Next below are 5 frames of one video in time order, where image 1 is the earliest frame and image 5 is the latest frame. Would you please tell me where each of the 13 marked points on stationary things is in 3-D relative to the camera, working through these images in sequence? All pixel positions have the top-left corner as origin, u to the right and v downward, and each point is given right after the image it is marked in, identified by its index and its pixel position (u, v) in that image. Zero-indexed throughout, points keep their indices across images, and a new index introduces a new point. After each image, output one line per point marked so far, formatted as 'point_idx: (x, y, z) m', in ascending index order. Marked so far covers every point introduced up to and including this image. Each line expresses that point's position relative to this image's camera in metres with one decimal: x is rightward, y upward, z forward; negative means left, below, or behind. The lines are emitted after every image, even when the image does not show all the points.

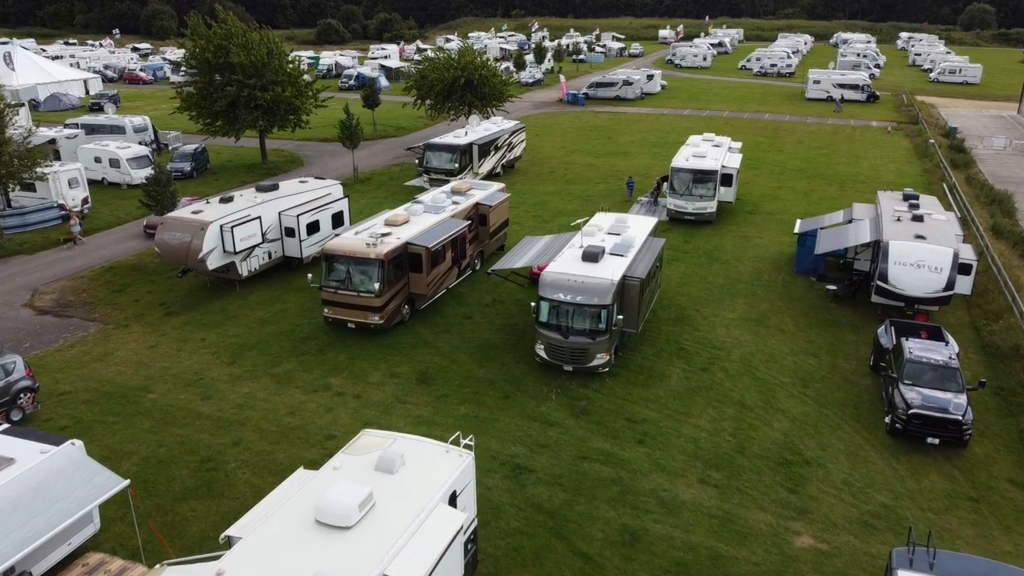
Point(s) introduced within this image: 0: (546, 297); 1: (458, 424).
0: (+0.5, -0.1, +14.0) m
1: (-0.7, -1.7, +12.7) m
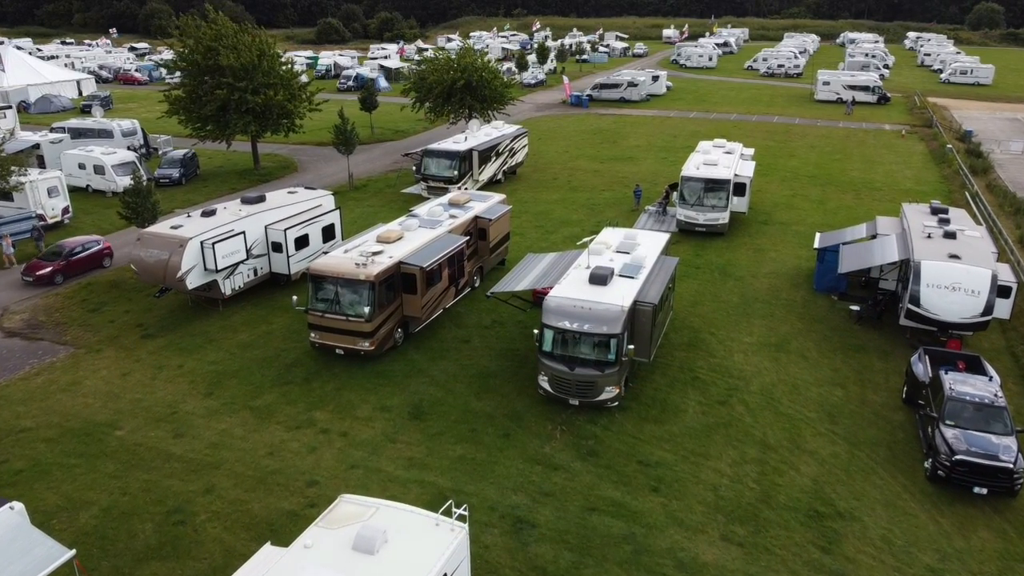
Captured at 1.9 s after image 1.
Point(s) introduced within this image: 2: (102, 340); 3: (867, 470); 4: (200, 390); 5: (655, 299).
0: (+0.5, -0.5, +12.8) m
1: (-0.7, -2.1, +11.5) m
2: (-6.5, -0.8, +15.9) m
3: (+4.1, -2.1, +11.5) m
4: (-4.3, -1.4, +13.8) m
5: (+1.9, -0.1, +13.2) m
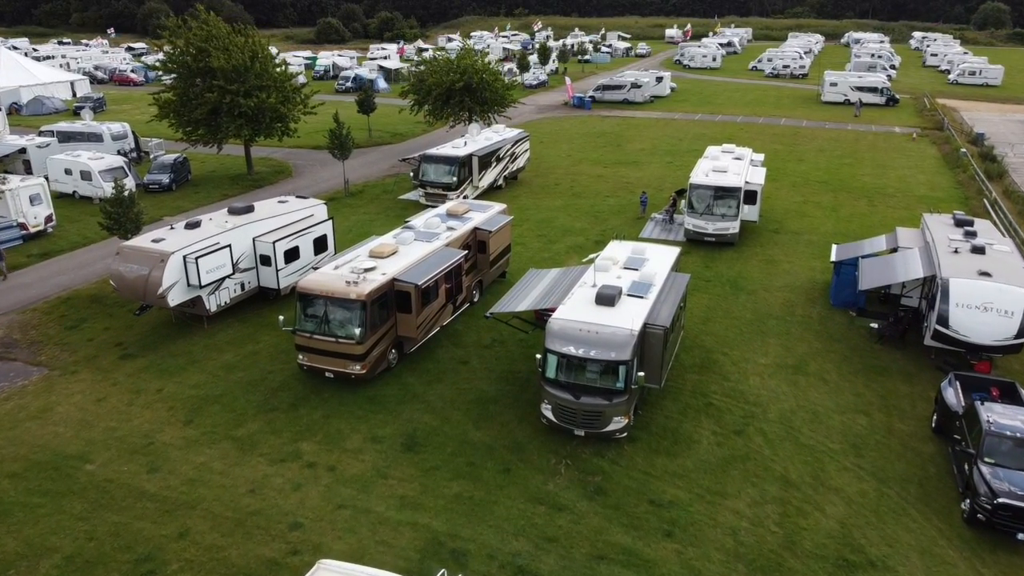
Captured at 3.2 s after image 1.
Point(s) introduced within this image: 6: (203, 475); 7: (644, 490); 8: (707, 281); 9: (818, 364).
0: (+0.5, -0.7, +11.9) m
1: (-0.7, -2.3, +10.6) m
2: (-6.5, -1.1, +15.0) m
3: (+4.1, -2.4, +10.6) m
4: (-4.3, -1.7, +12.9) m
5: (+1.9, -0.4, +12.3) m
6: (-3.5, -2.1, +11.4) m
7: (+1.4, -2.2, +11.0) m
8: (+3.7, +0.1, +18.8) m
9: (+4.5, -1.1, +14.7) m
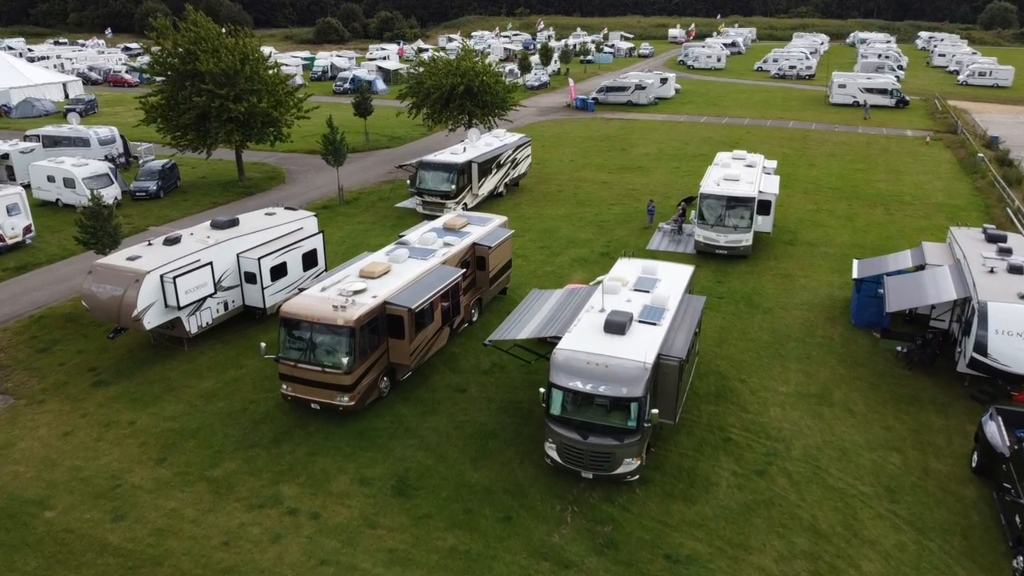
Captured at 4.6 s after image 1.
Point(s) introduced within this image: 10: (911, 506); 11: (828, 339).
0: (+0.5, -1.0, +10.9) m
1: (-0.7, -2.6, +9.6) m
2: (-6.5, -1.4, +14.0) m
3: (+4.1, -2.7, +9.5) m
4: (-4.3, -2.0, +11.9) m
5: (+1.9, -0.7, +11.2) m
6: (-3.5, -2.4, +10.3) m
7: (+1.5, -2.5, +9.9) m
8: (+3.7, -0.2, +17.7) m
9: (+4.5, -1.4, +13.6) m
10: (+4.3, -2.3, +10.7) m
11: (+5.0, -0.8, +15.7) m
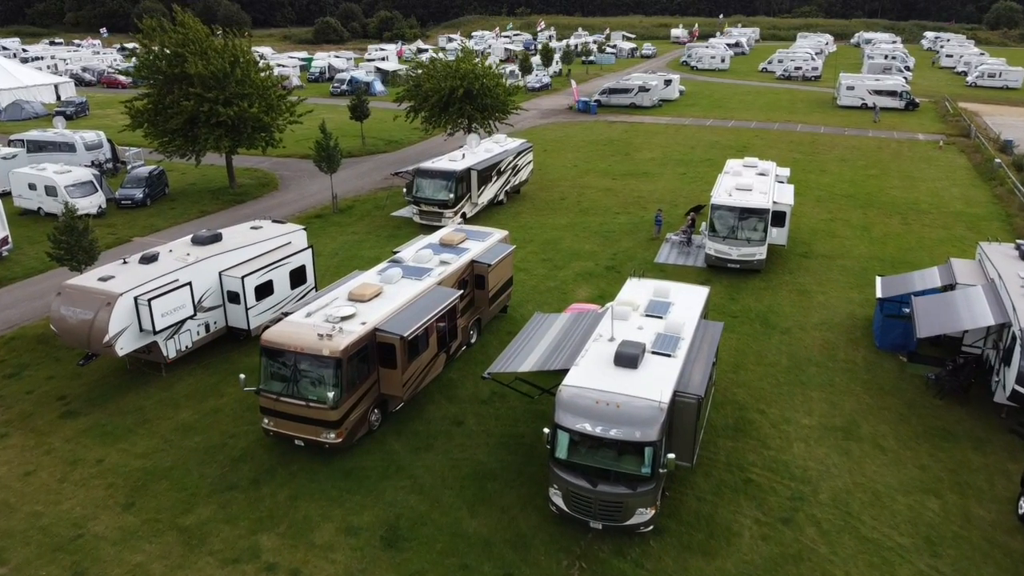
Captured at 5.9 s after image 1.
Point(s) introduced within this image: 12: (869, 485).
0: (+0.5, -1.4, +9.8) m
1: (-0.6, -3.0, +8.6) m
2: (-6.5, -1.7, +13.0) m
3: (+4.1, -3.0, +8.5) m
4: (-4.3, -2.3, +10.9) m
5: (+1.9, -1.0, +10.2) m
6: (-3.5, -2.7, +9.3) m
7: (+1.5, -2.8, +8.9) m
8: (+3.7, -0.5, +16.7) m
9: (+4.5, -1.7, +12.6) m
10: (+4.3, -2.6, +9.7) m
11: (+5.0, -1.1, +14.7) m
12: (+4.0, -2.2, +11.1) m
